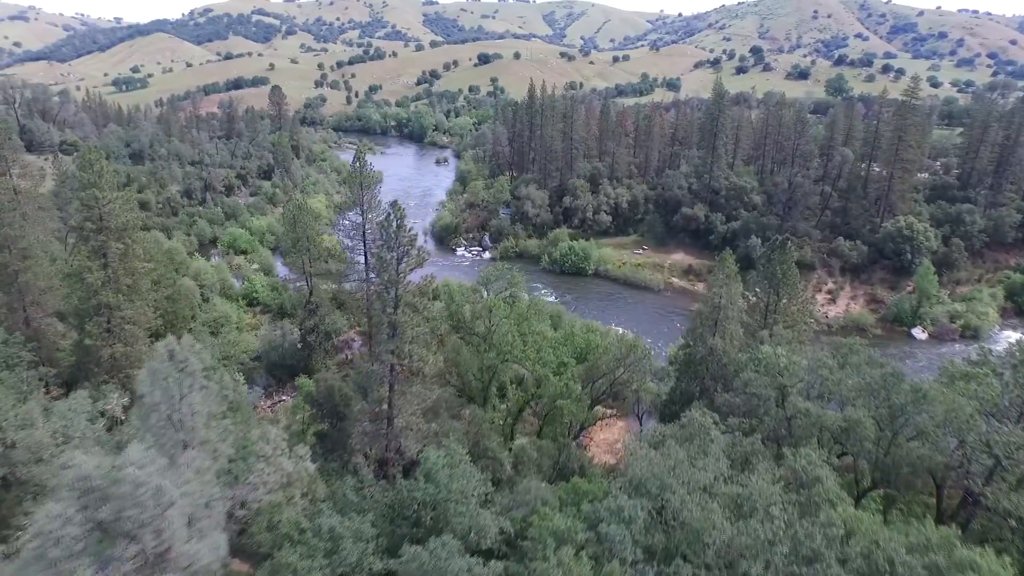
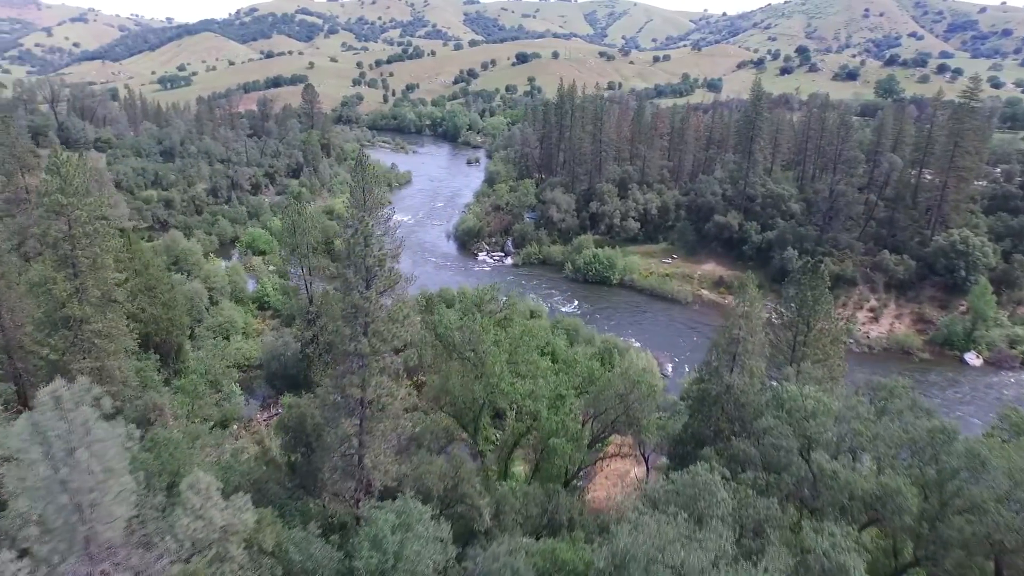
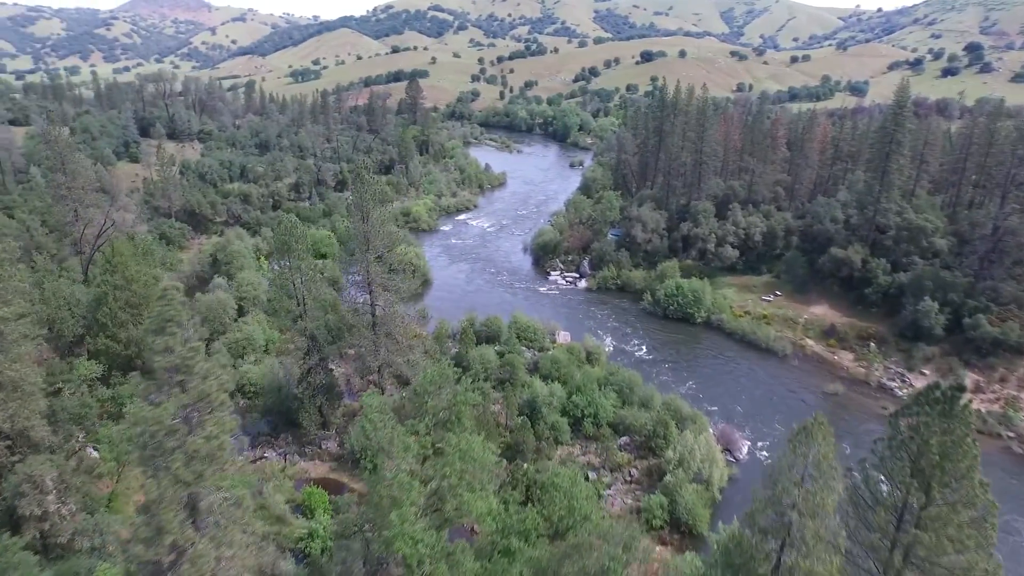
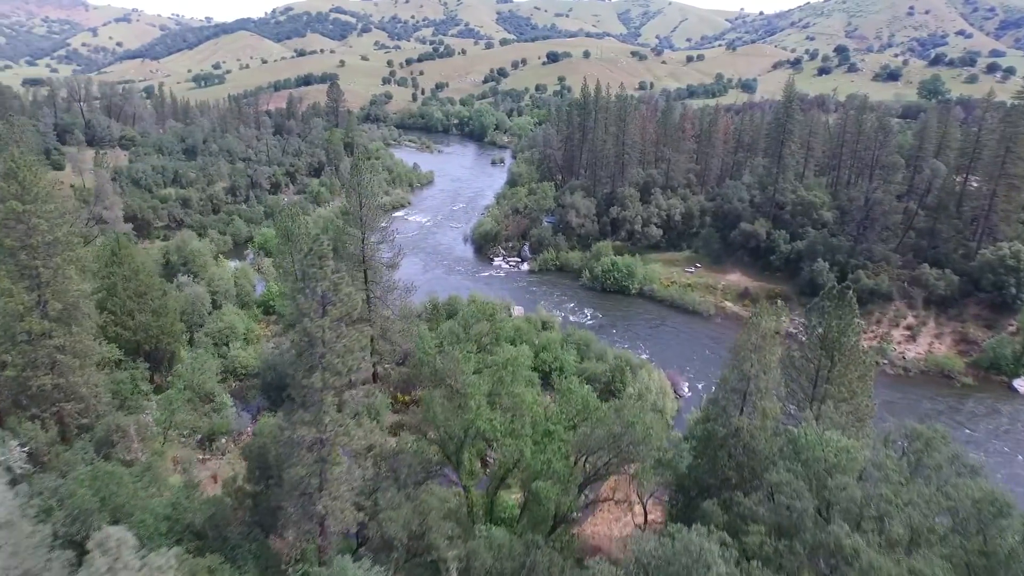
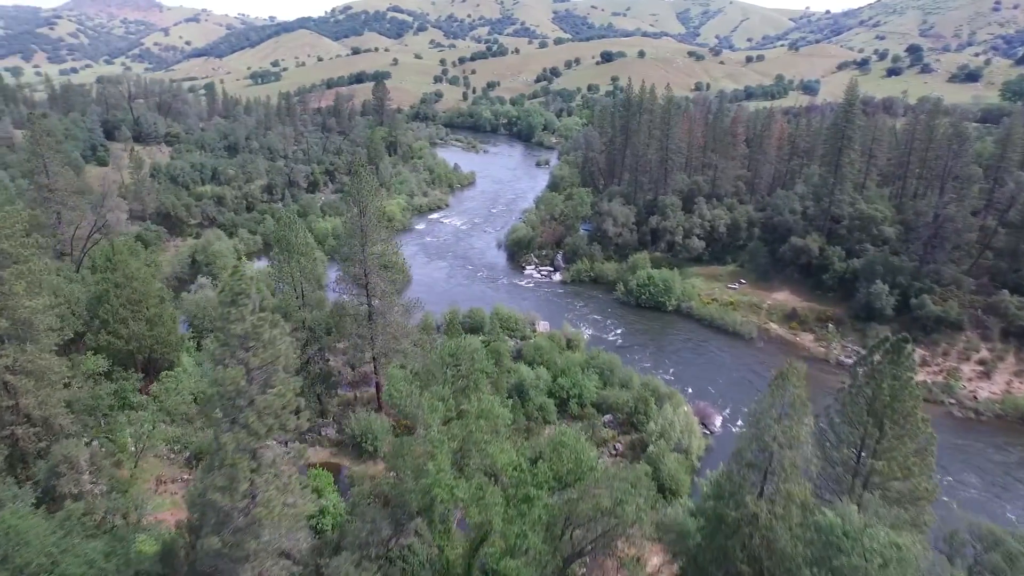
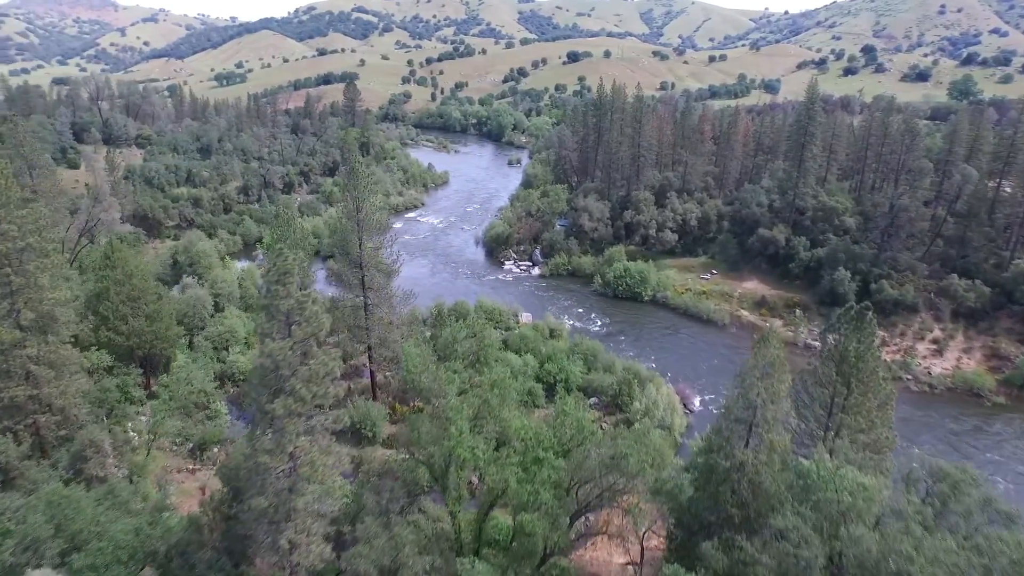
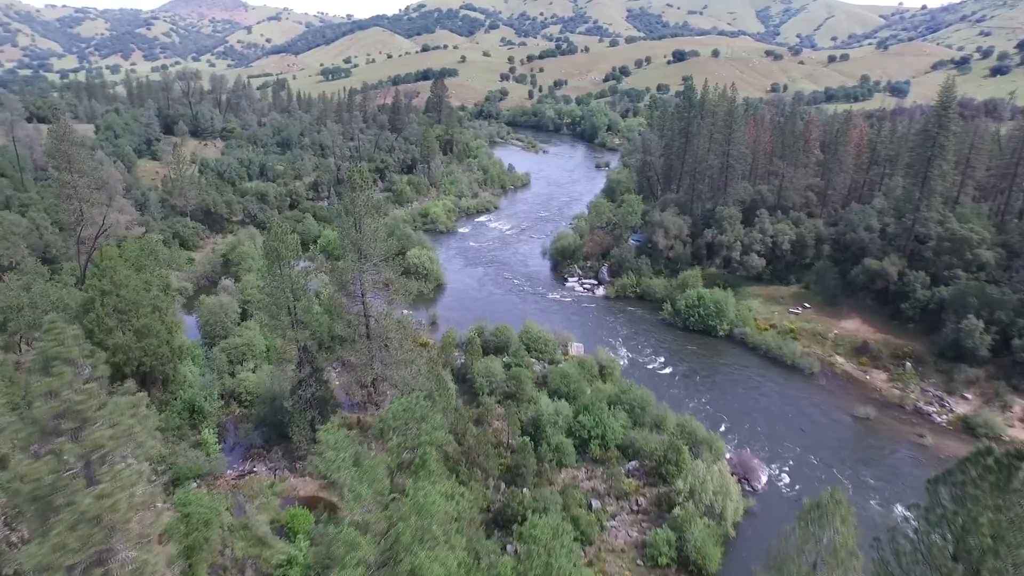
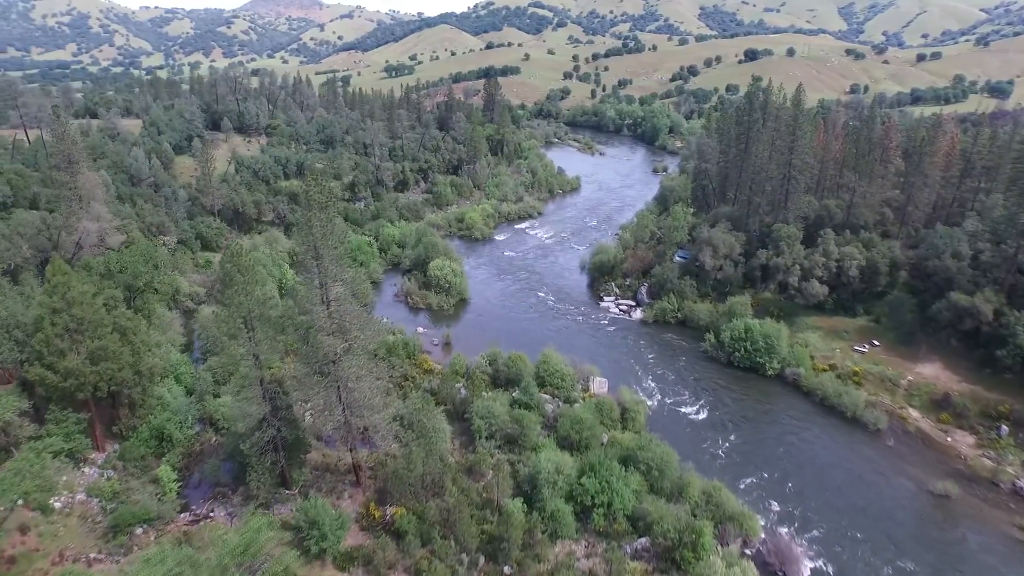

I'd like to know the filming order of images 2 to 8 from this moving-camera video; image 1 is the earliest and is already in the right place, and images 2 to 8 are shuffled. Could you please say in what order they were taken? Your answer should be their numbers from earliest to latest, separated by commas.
2, 4, 6, 5, 3, 7, 8
